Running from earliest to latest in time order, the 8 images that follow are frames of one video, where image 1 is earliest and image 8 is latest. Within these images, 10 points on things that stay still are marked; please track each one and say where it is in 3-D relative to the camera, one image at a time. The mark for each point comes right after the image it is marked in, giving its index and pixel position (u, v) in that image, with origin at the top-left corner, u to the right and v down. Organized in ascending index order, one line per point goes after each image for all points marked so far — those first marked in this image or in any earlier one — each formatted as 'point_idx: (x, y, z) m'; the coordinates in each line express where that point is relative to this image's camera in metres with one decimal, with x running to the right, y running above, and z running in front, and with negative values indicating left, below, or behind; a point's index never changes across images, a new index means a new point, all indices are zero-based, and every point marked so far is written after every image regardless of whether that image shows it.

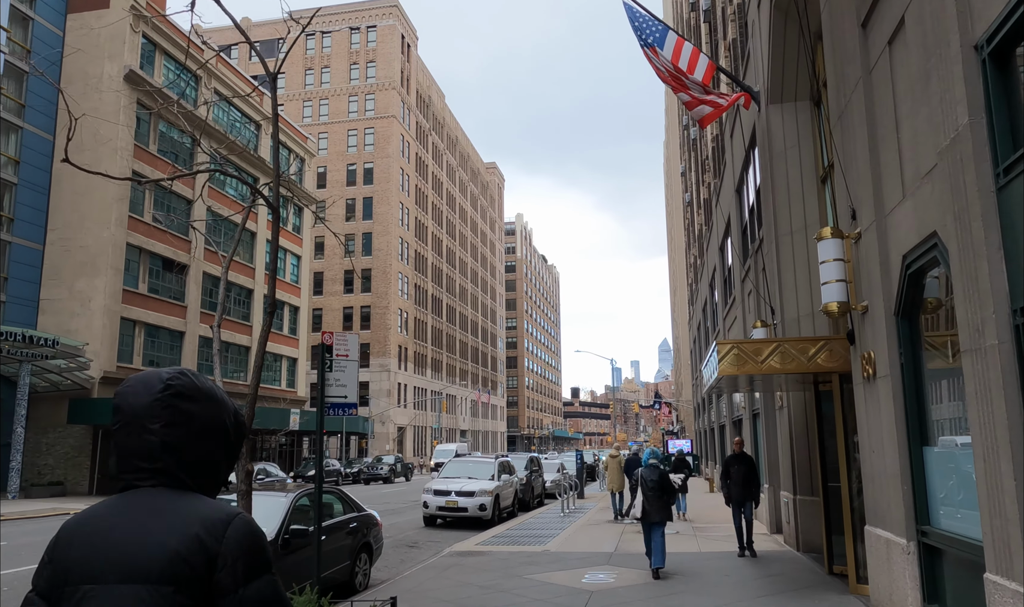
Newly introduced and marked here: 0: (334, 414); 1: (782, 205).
0: (-1.7, -1.0, +7.4) m
1: (+4.2, +1.6, +12.0) m
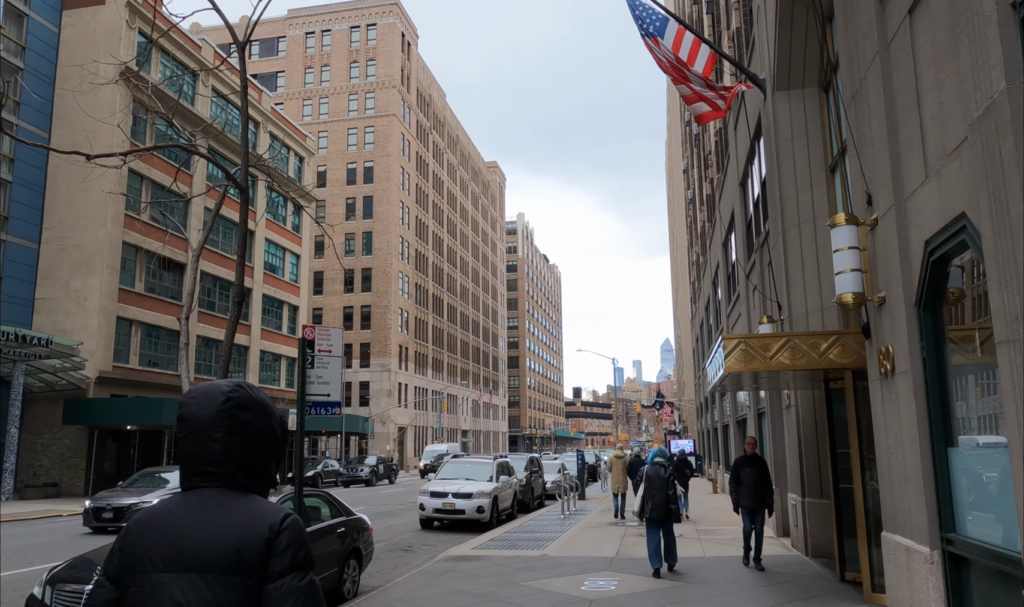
0: (-1.8, -1.0, +6.9) m
1: (+4.2, +1.6, +11.5) m
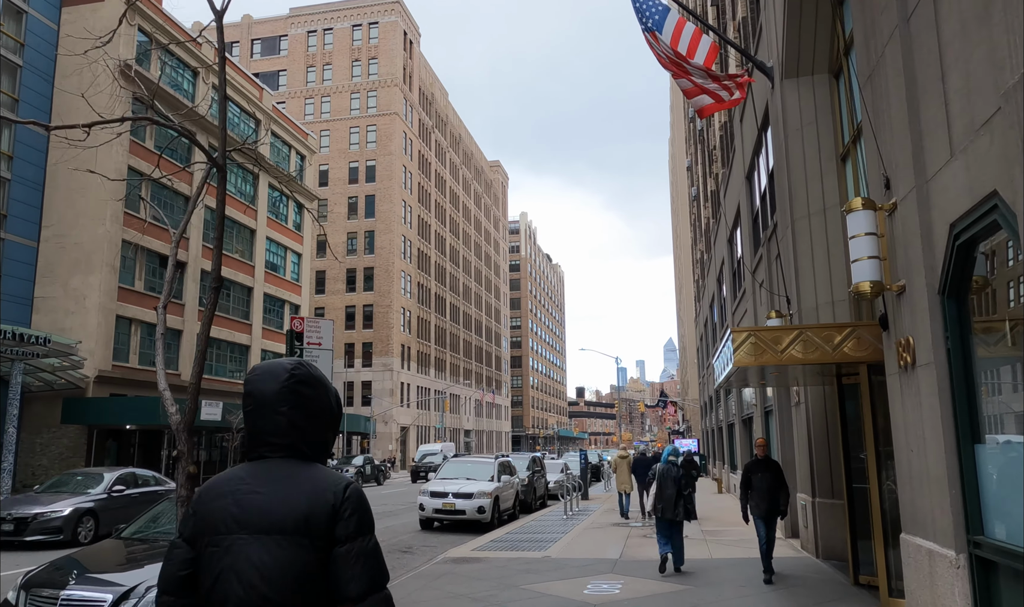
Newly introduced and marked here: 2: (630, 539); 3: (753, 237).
0: (-1.8, -0.9, +6.6) m
1: (+4.2, +1.7, +11.2) m
2: (+2.1, -4.3, +13.8) m
3: (+5.2, +1.4, +16.7) m
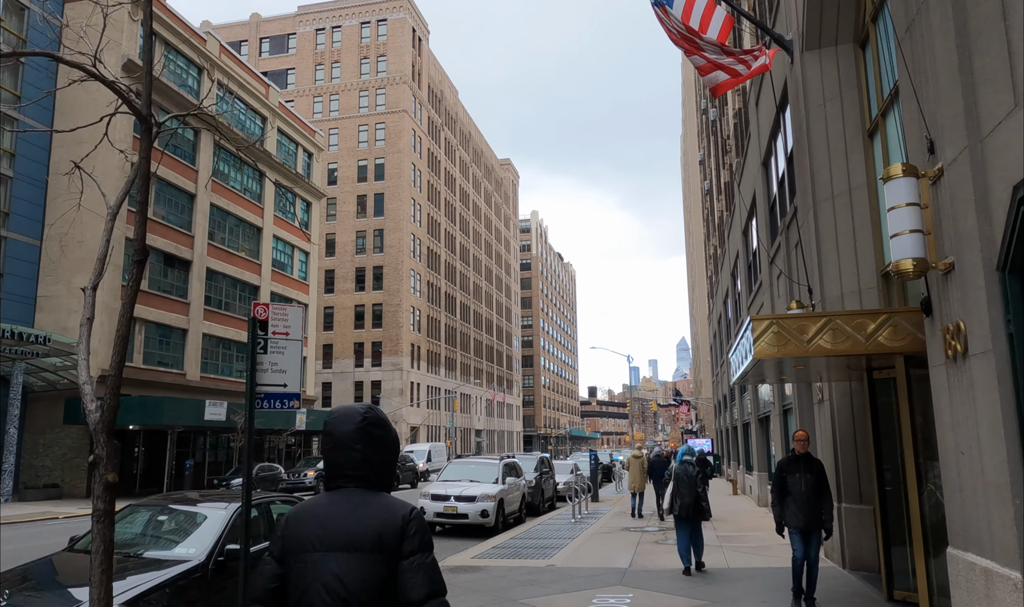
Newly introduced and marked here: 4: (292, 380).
0: (-1.9, -0.8, +5.9) m
1: (+4.2, +1.9, +10.4) m
2: (+2.2, -4.1, +13.0) m
3: (+5.3, +1.6, +15.8) m
4: (-1.7, -0.6, +5.9) m
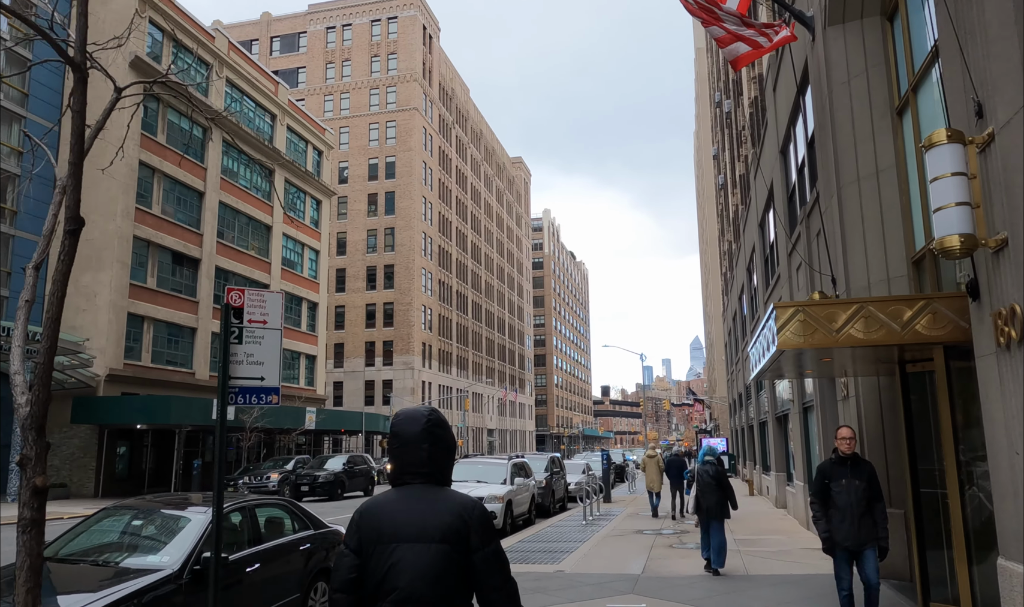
0: (-1.9, -0.7, +5.3) m
1: (+4.2, +2.0, +9.7) m
2: (+2.3, -4.0, +12.4) m
3: (+5.5, +1.7, +15.2) m
4: (-1.7, -0.5, +5.4) m
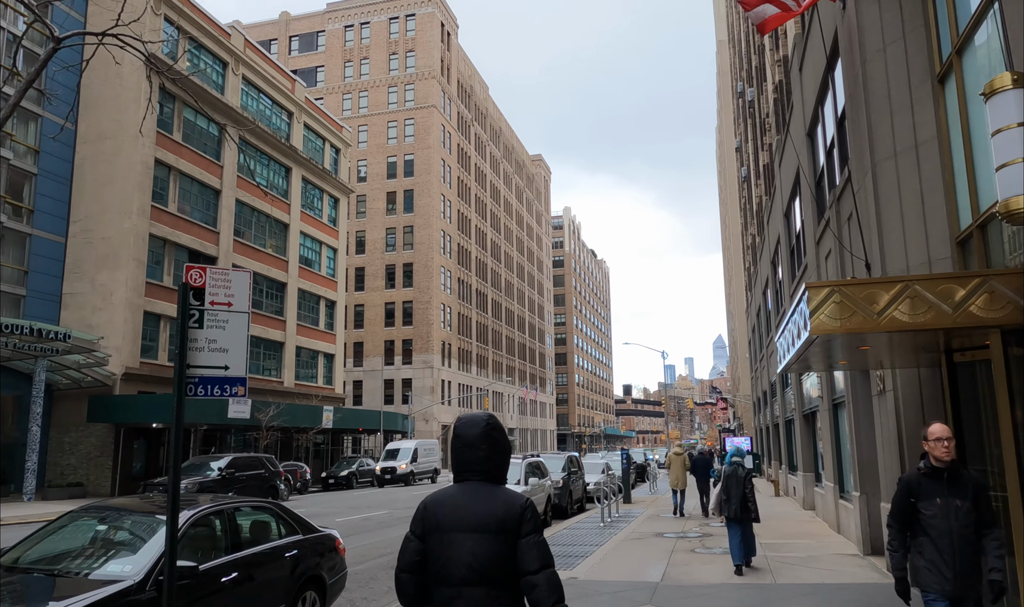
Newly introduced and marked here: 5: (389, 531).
0: (-1.9, -0.5, +4.7) m
1: (+4.3, +2.2, +9.0) m
2: (+2.5, -3.9, +11.7) m
3: (+5.7, +1.9, +14.4) m
4: (-1.7, -0.4, +4.8) m
5: (-2.6, -4.9, +16.4) m
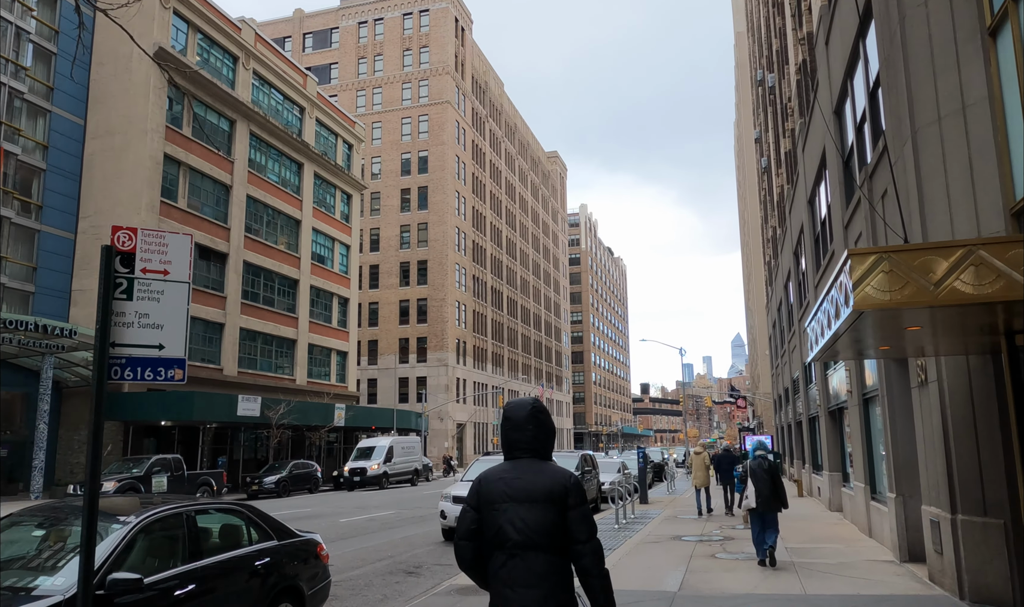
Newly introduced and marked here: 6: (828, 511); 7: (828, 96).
0: (-2.0, -0.4, +4.0) m
1: (+4.3, +2.4, +8.1) m
2: (+2.6, -3.7, +10.9) m
3: (+5.9, +2.1, +13.5) m
4: (-1.8, -0.2, +4.0) m
5: (-2.4, -4.7, +15.6) m
6: (+7.5, -4.9, +18.3) m
7: (+5.9, +3.9, +14.4) m
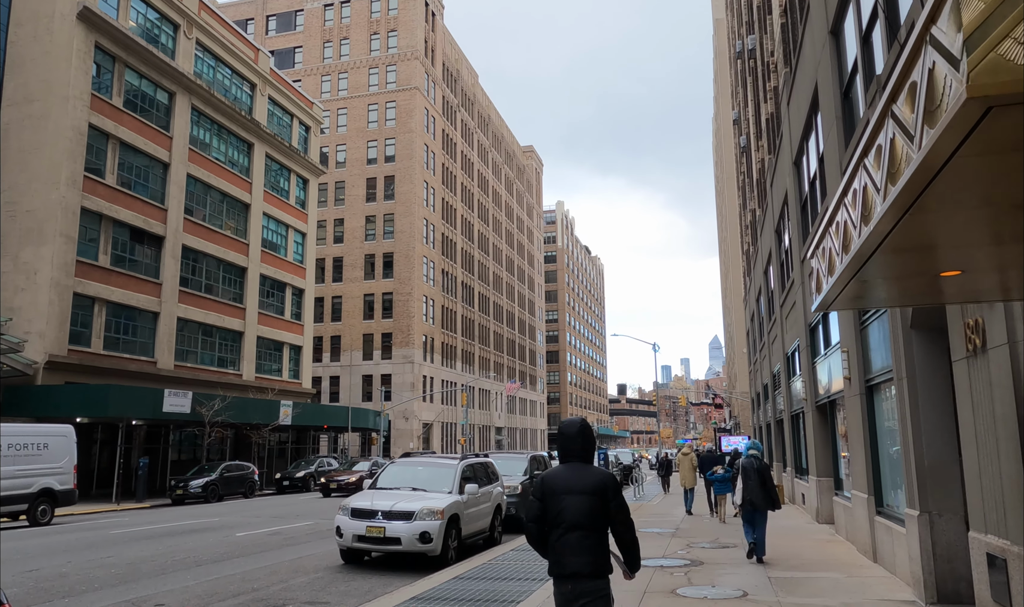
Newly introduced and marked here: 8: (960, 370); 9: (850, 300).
0: (-2.9, +0.2, +1.1) m
1: (+3.3, +2.9, +5.4) m
2: (+1.4, -3.1, +8.1) m
3: (+4.7, +2.6, +10.8) m
4: (-2.7, +0.4, +1.1) m
5: (-3.7, -4.1, +12.7) m
6: (+6.2, -4.5, +15.6) m
7: (+4.7, +4.4, +11.7) m
8: (+3.5, -0.5, +6.0) m
9: (+2.8, 0.0, +6.0) m
